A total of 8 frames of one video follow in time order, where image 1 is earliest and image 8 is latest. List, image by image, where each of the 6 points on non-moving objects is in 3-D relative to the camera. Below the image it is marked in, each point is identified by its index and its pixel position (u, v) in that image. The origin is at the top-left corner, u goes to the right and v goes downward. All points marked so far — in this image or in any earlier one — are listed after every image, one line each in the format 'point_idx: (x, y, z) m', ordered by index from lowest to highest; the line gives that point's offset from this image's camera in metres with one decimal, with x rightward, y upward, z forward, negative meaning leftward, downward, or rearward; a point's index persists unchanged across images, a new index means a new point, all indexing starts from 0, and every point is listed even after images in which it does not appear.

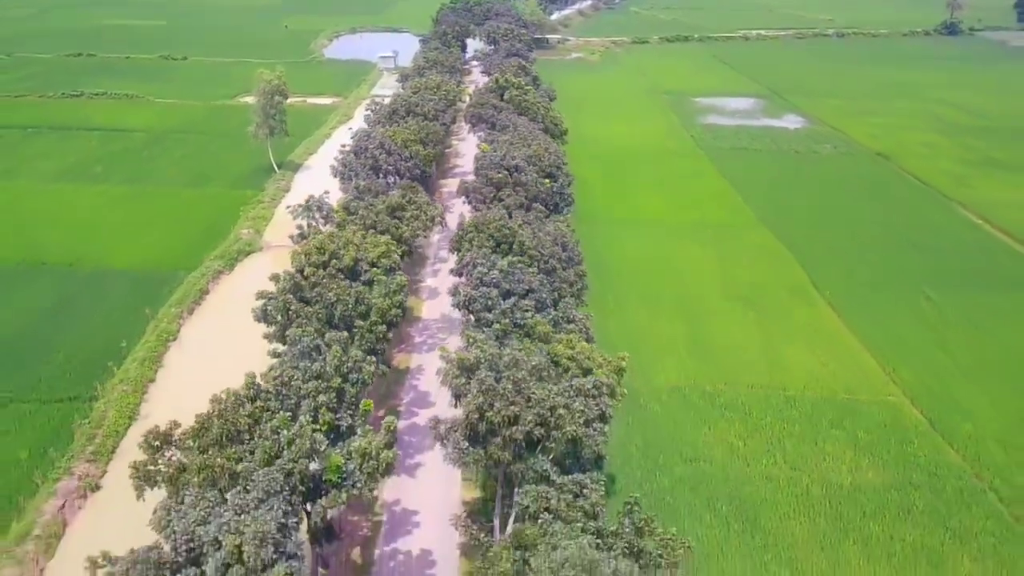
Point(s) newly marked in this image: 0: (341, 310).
0: (-3.0, -0.2, +18.8) m
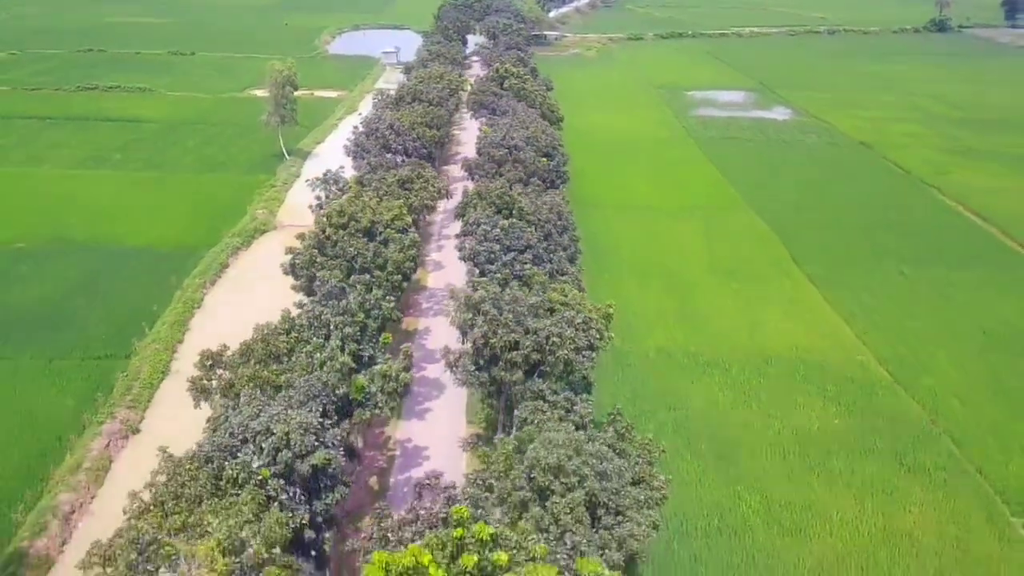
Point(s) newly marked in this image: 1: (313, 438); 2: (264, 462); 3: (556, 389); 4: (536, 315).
0: (-3.0, +0.7, +21.2) m
1: (-2.6, -2.0, +14.6) m
2: (-3.2, -2.2, +13.8) m
3: (+0.8, -1.4, +17.6) m
4: (+0.5, -0.3, +19.3) m
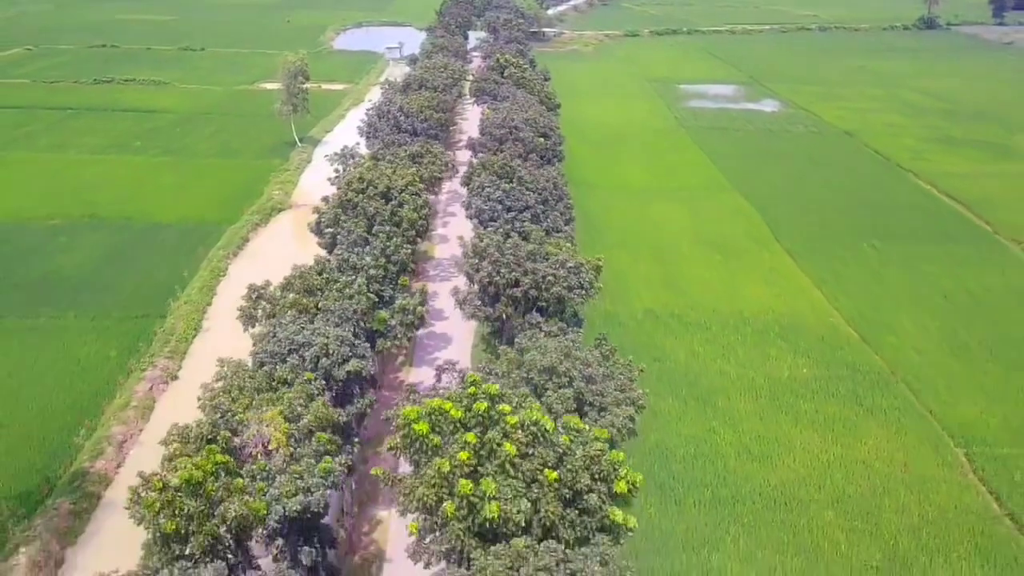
0: (-3.0, +1.7, +24.0) m
1: (-2.6, -1.0, +17.4) m
2: (-3.2, -1.2, +16.6) m
3: (+0.8, -0.4, +20.4) m
4: (+0.5, +0.7, +22.1) m
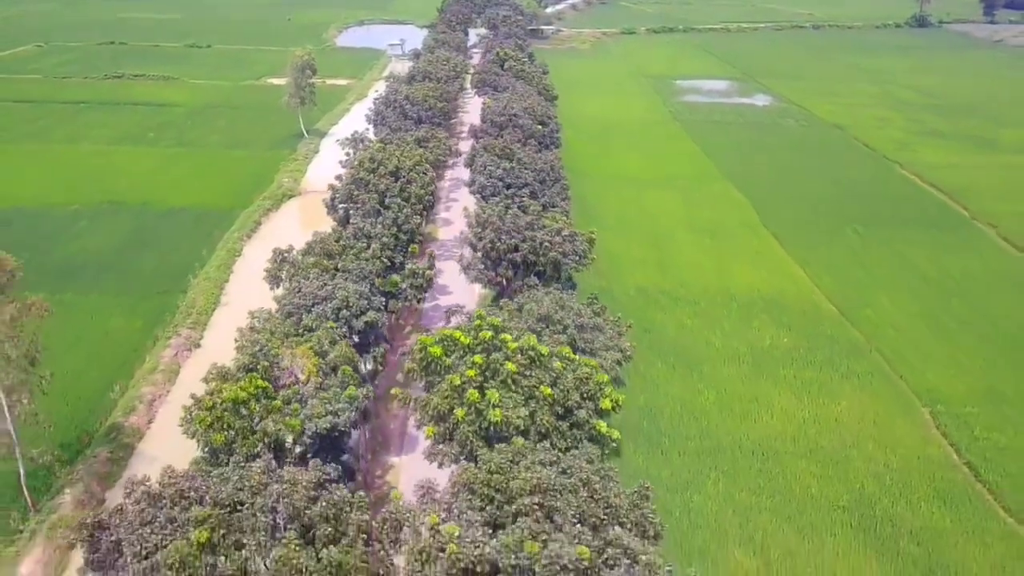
0: (-3.0, +2.4, +26.0) m
1: (-2.6, -0.2, +19.4) m
2: (-3.2, -0.5, +18.6) m
3: (+0.8, +0.4, +22.4) m
4: (+0.5, +1.4, +24.1) m
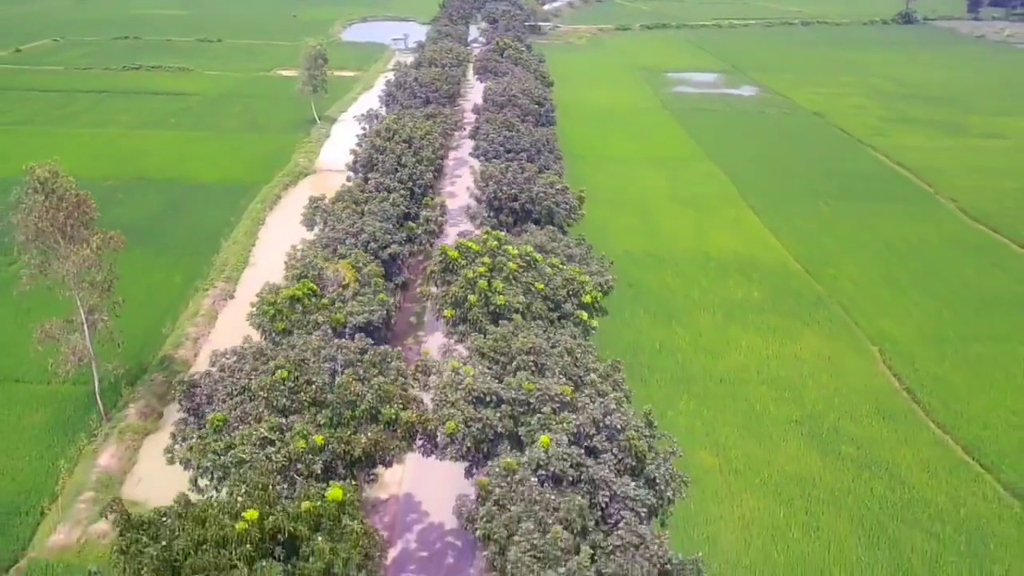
0: (-3.0, +3.7, +29.7) m
1: (-2.6, +1.1, +23.1) m
2: (-3.2, +0.9, +22.3) m
3: (+0.8, +1.7, +26.1) m
4: (+0.5, +2.7, +27.8) m
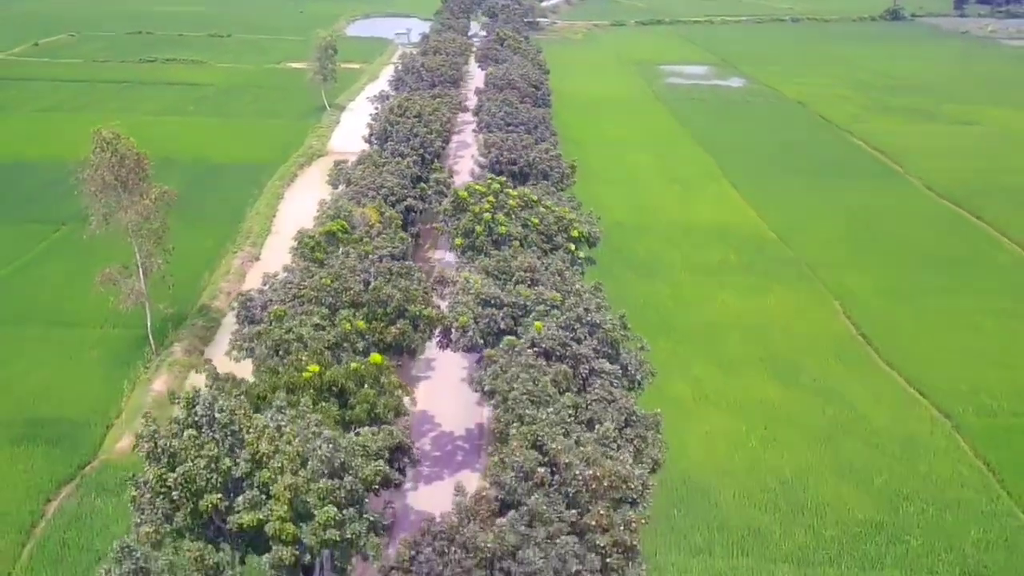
0: (-3.0, +5.0, +33.2) m
1: (-2.6, +2.4, +26.6) m
2: (-3.2, +2.2, +25.8) m
3: (+0.8, +3.0, +29.5) m
4: (+0.5, +4.0, +31.3) m
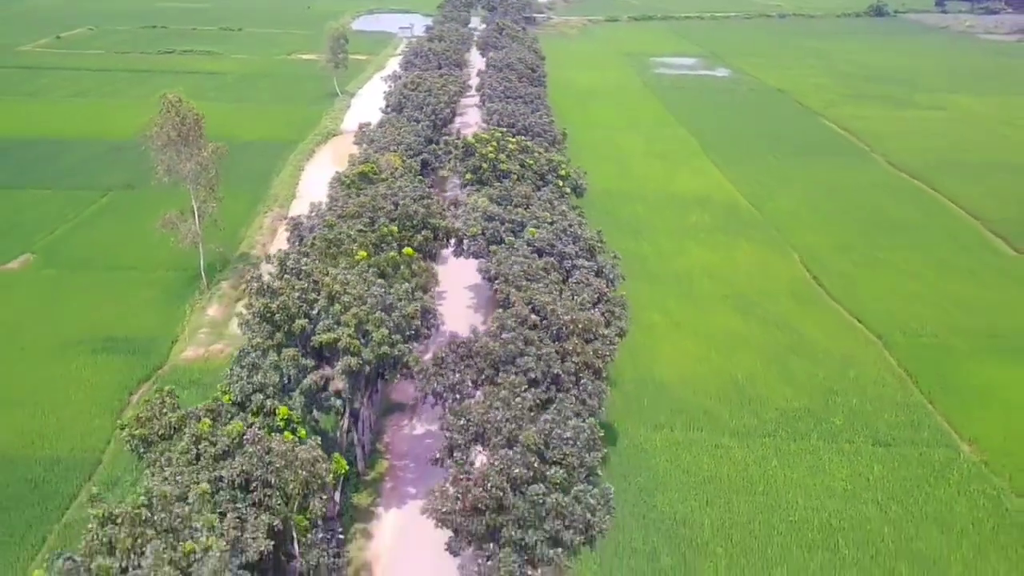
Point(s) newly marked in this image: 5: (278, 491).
0: (-3.1, +6.7, +37.9) m
1: (-2.7, +4.1, +31.3) m
2: (-3.2, +3.9, +30.6) m
3: (+0.8, +4.7, +34.3) m
4: (+0.5, +5.7, +36.1) m
5: (-3.4, -2.9, +15.7) m
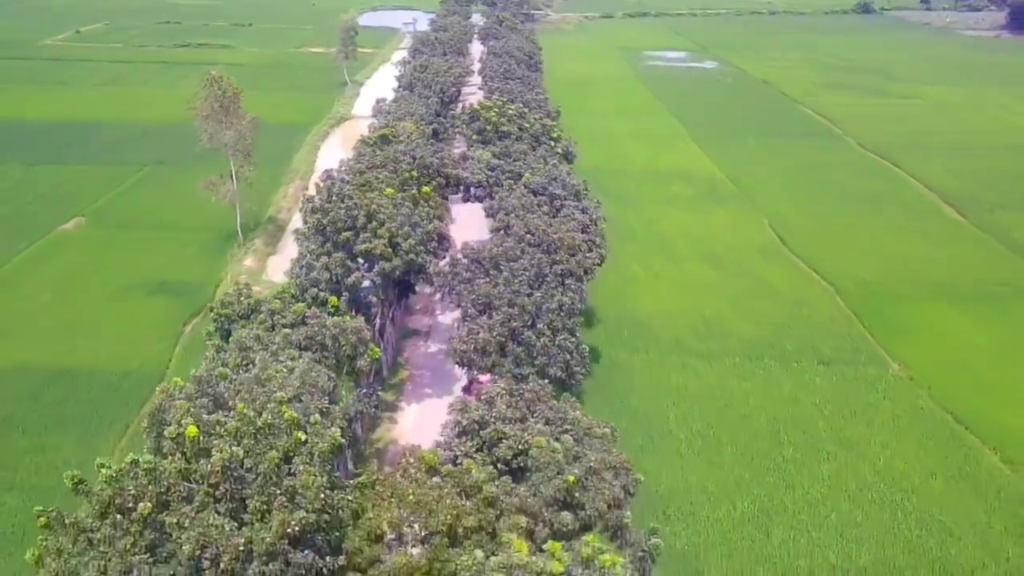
0: (-3.1, +8.3, +42.3) m
1: (-2.7, +5.6, +35.7) m
2: (-3.2, +5.4, +35.0) m
3: (+0.7, +6.2, +38.7) m
4: (+0.4, +7.3, +40.5) m
5: (-3.4, -1.3, +20.1) m
